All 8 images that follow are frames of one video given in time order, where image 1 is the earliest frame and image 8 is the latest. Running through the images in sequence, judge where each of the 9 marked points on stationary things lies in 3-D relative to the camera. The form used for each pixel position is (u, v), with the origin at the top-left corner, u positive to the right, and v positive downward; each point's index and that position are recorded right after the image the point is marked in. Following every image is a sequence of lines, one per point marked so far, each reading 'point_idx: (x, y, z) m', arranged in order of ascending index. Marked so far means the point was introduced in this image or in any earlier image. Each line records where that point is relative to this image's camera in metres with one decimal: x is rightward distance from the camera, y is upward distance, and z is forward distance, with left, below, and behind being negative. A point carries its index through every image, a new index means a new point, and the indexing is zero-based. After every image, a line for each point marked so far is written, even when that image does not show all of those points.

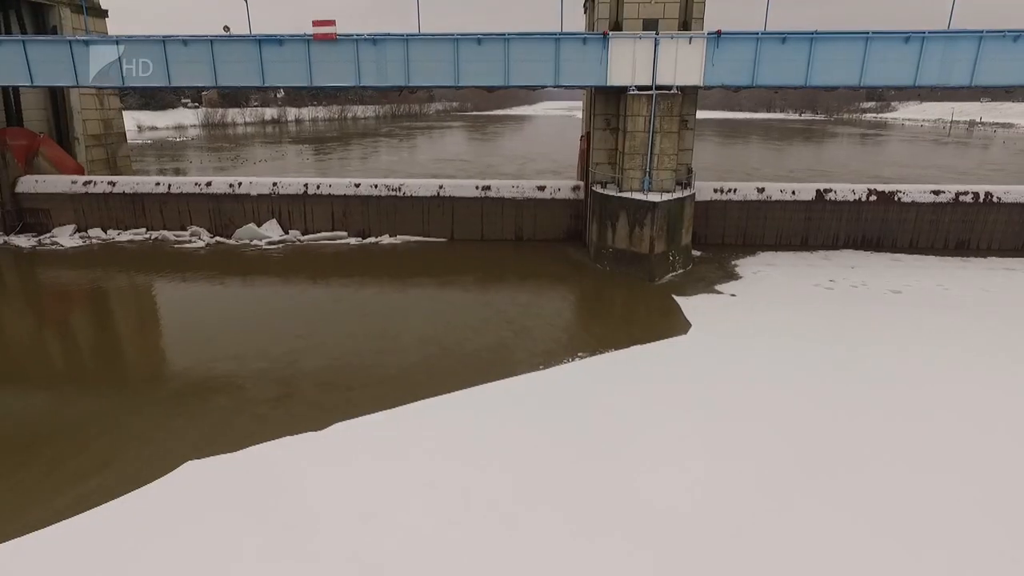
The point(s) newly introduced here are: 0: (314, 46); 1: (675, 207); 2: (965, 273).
0: (-4.4, +5.3, +13.0) m
1: (+3.5, +1.7, +12.9) m
2: (+10.0, +0.3, +13.2) m
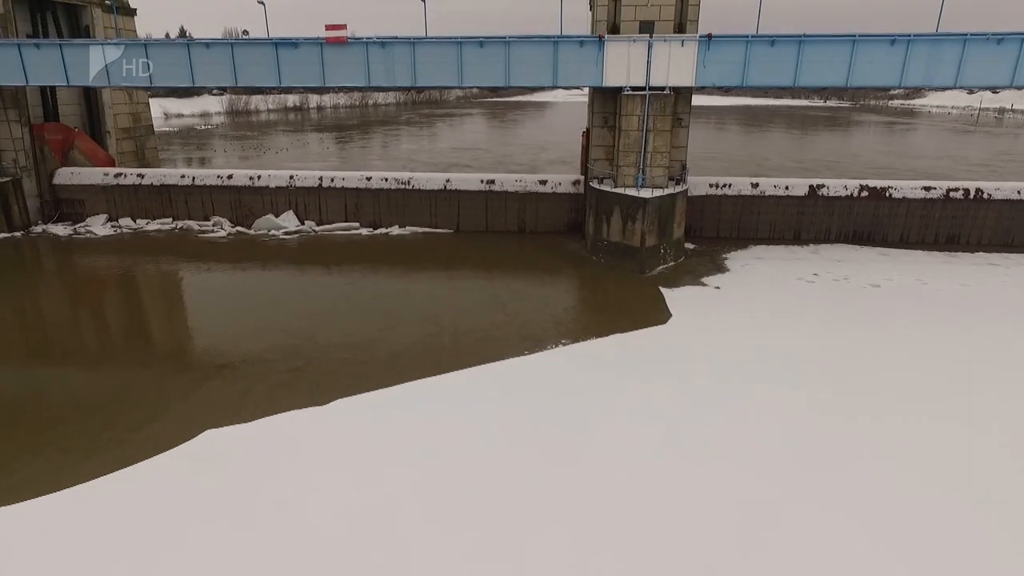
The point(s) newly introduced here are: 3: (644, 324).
0: (-4.3, +5.6, +13.8) m
1: (+3.5, +1.9, +13.5) m
2: (+10.0, +0.4, +13.6) m
3: (+2.4, -0.8, +11.8) m
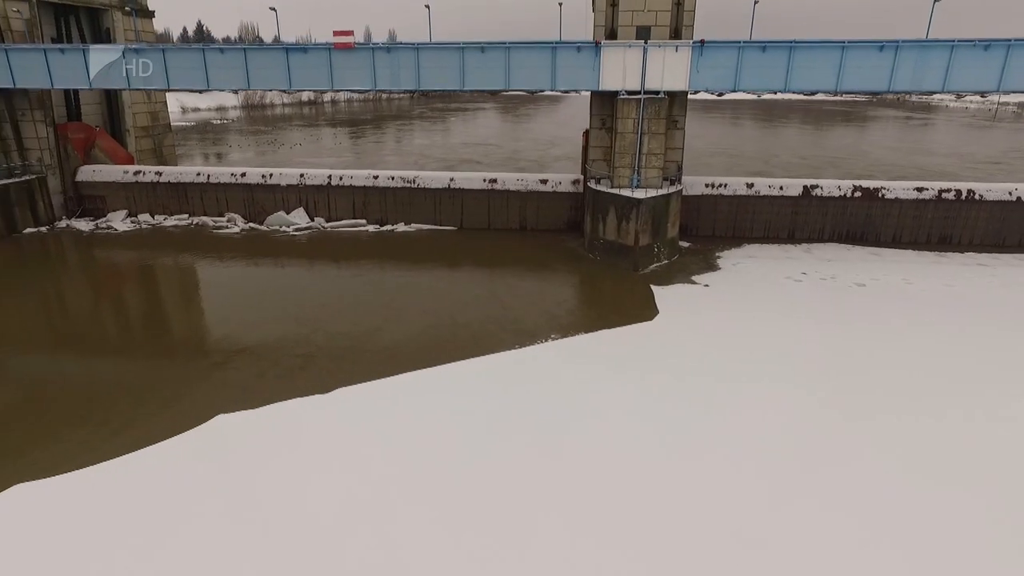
0: (-4.3, +5.7, +14.4) m
1: (+3.5, +2.0, +13.9) m
2: (+10.0, +0.4, +14.0) m
3: (+2.4, -0.7, +12.3) m
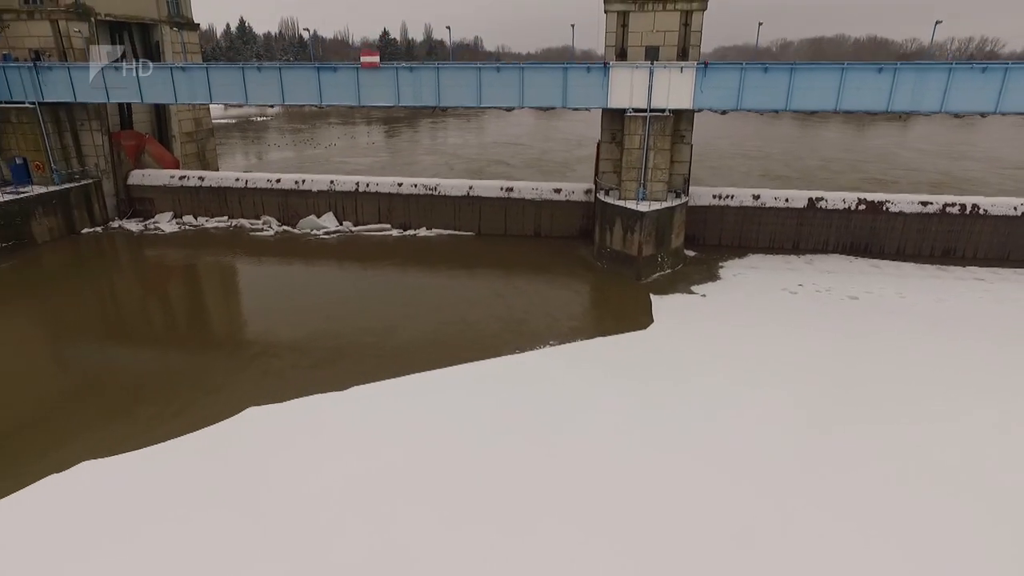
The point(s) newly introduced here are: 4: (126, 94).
0: (-3.9, +5.6, +15.4) m
1: (+3.8, +1.8, +14.7) m
2: (+10.2, +0.1, +14.3) m
3: (+2.5, -0.9, +13.1) m
4: (-11.3, +5.7, +17.2) m
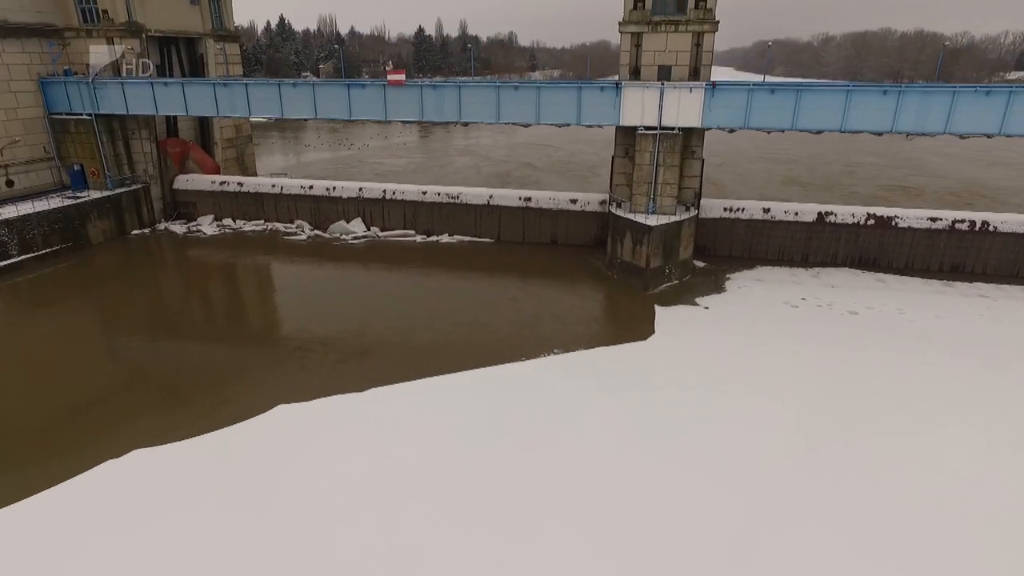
0: (-3.4, +5.5, +16.4) m
1: (+4.1, +1.5, +15.3) m
2: (+10.6, -0.3, +14.6) m
3: (+2.8, -1.2, +13.8) m
4: (-10.7, +5.7, +18.5) m
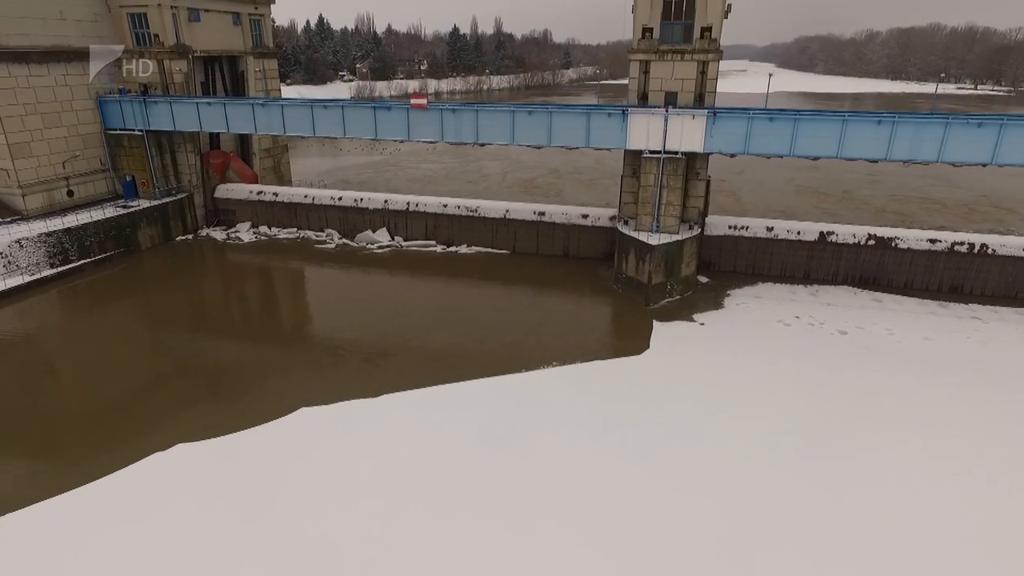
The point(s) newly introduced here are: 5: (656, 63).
0: (-3.0, +5.2, +17.6) m
1: (+4.4, +1.1, +16.1) m
2: (+10.8, -0.8, +15.1) m
3: (+2.9, -1.6, +14.7) m
4: (-10.1, +5.6, +20.1) m
5: (+3.9, +6.1, +16.0) m
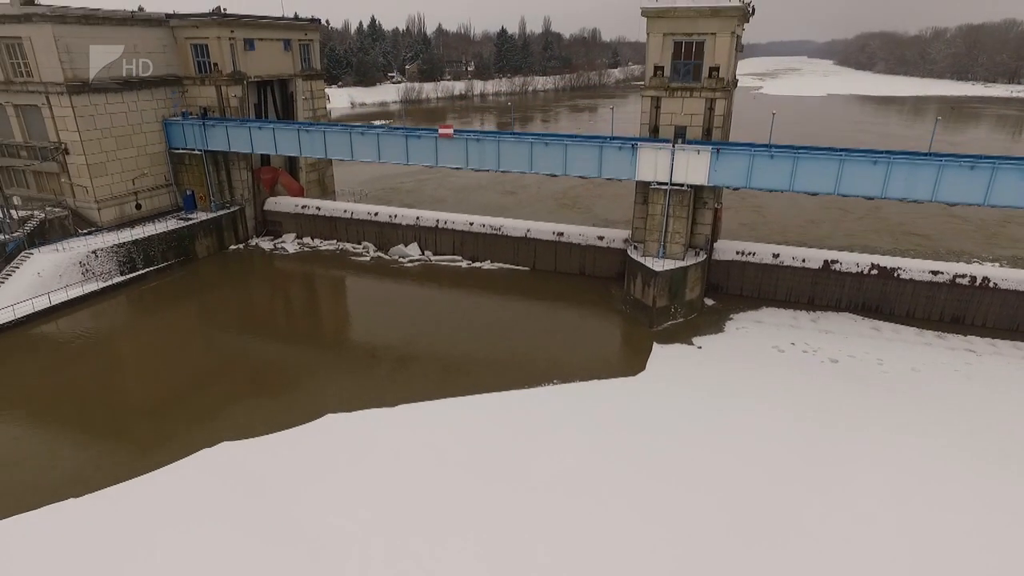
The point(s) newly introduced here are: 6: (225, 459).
0: (-2.3, +4.8, +19.1) m
1: (+4.8, +0.4, +17.1) m
2: (+11.0, -1.7, +15.7) m
3: (+3.2, -2.2, +15.8) m
4: (-9.2, +5.3, +22.1) m
5: (+4.4, +5.5, +17.0) m
6: (-5.9, -3.6, +12.2) m
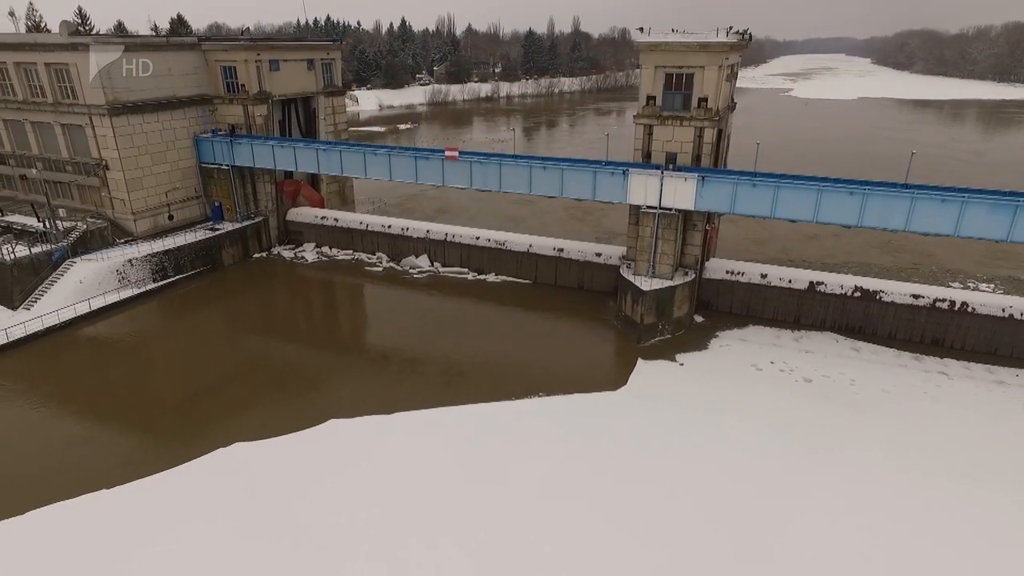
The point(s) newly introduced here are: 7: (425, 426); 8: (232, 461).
0: (-2.3, +4.3, +20.3) m
1: (+4.7, -0.1, +18.0) m
2: (+10.8, -2.3, +16.3) m
3: (+3.0, -2.8, +16.8) m
4: (-9.0, +5.0, +23.6) m
5: (+4.4, +4.9, +17.9) m
6: (-6.3, -4.0, +13.7) m
7: (-2.2, -3.5, +15.1) m
8: (-6.4, -4.0, +13.6) m
